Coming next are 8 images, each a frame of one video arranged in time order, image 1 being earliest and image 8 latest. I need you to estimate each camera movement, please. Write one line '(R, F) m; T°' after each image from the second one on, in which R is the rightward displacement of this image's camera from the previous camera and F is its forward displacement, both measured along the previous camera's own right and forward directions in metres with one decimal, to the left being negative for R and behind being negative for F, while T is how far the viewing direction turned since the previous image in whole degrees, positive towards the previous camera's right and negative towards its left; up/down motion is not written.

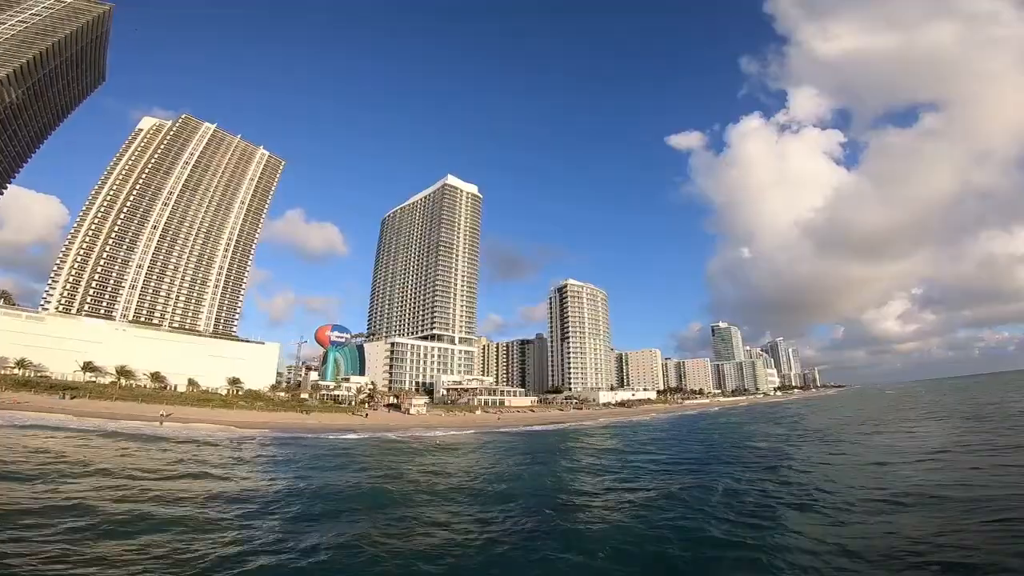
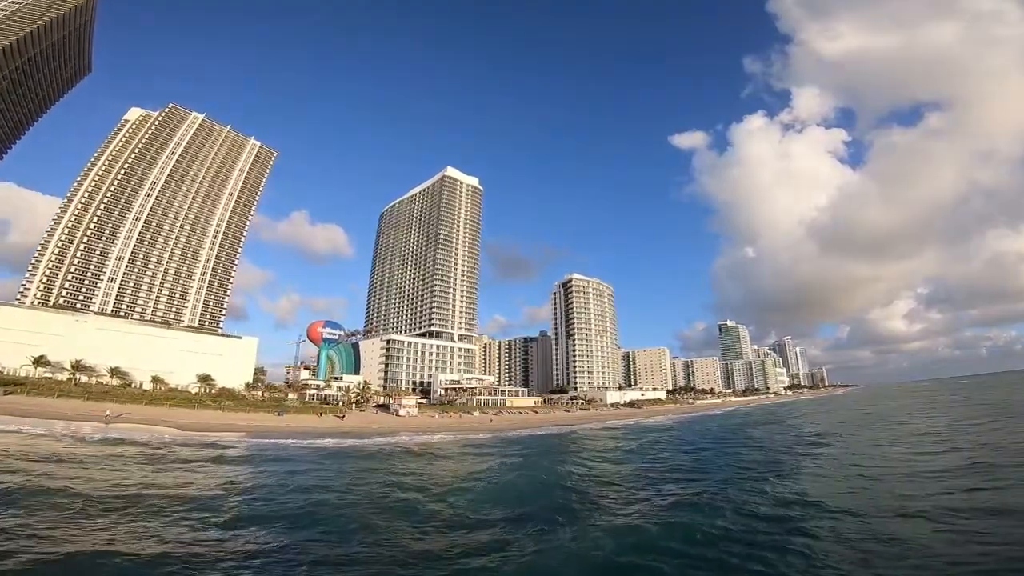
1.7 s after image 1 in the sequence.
(+0.4, +7.1) m; 0°
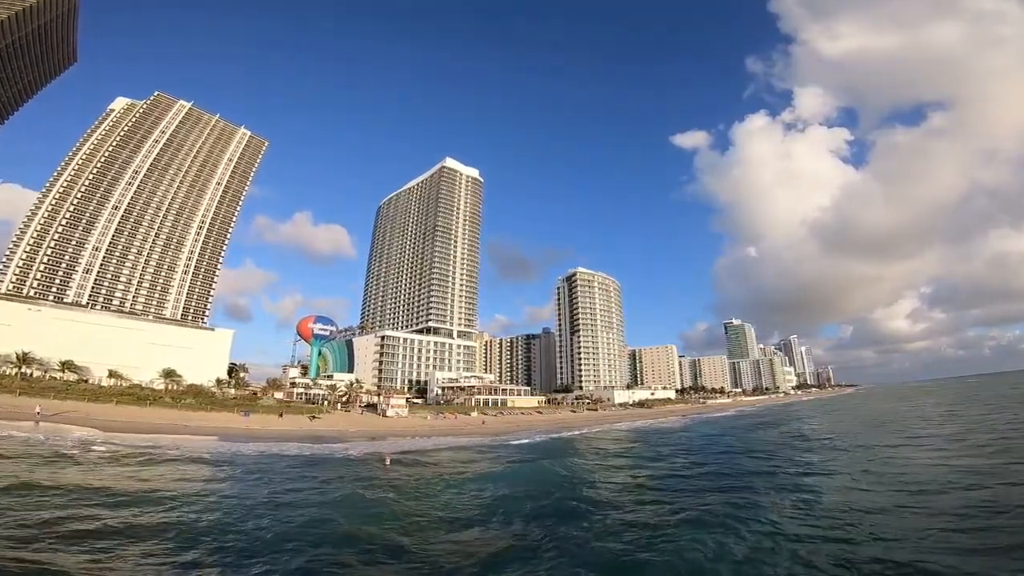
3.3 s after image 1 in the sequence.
(0.0, +6.8) m; 0°
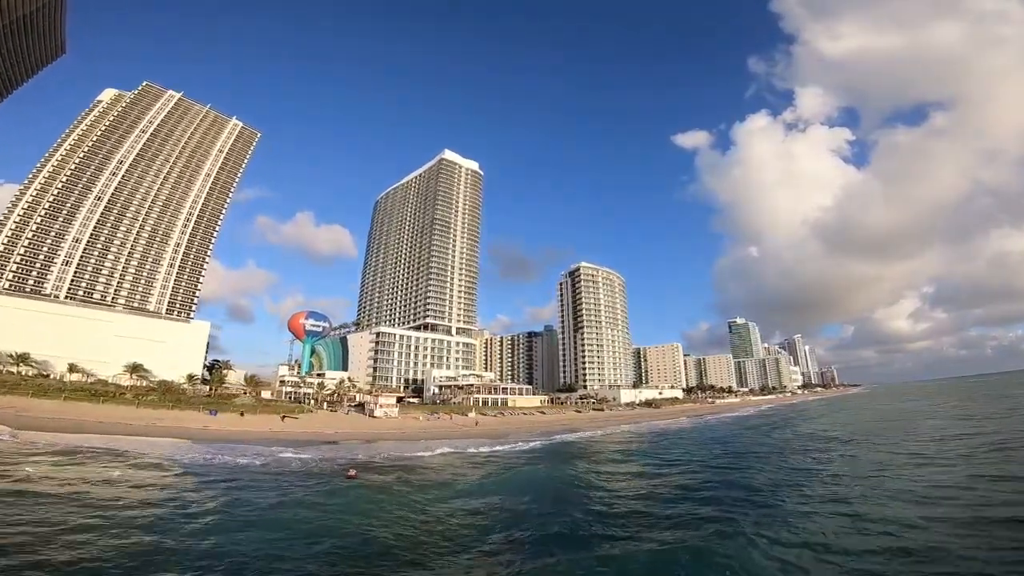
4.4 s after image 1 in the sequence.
(0.0, +5.2) m; 0°
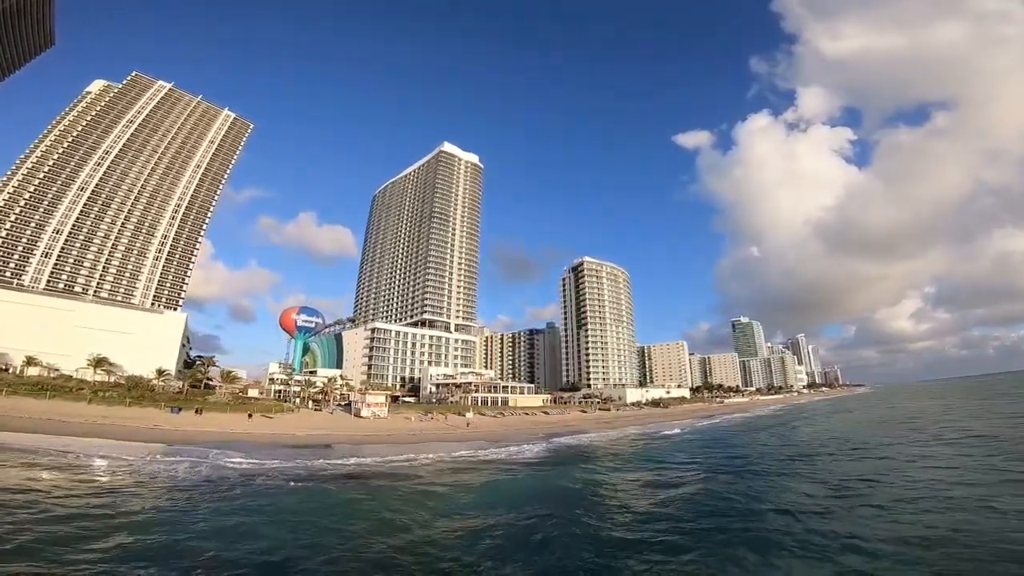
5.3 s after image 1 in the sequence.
(0.0, +4.6) m; 0°
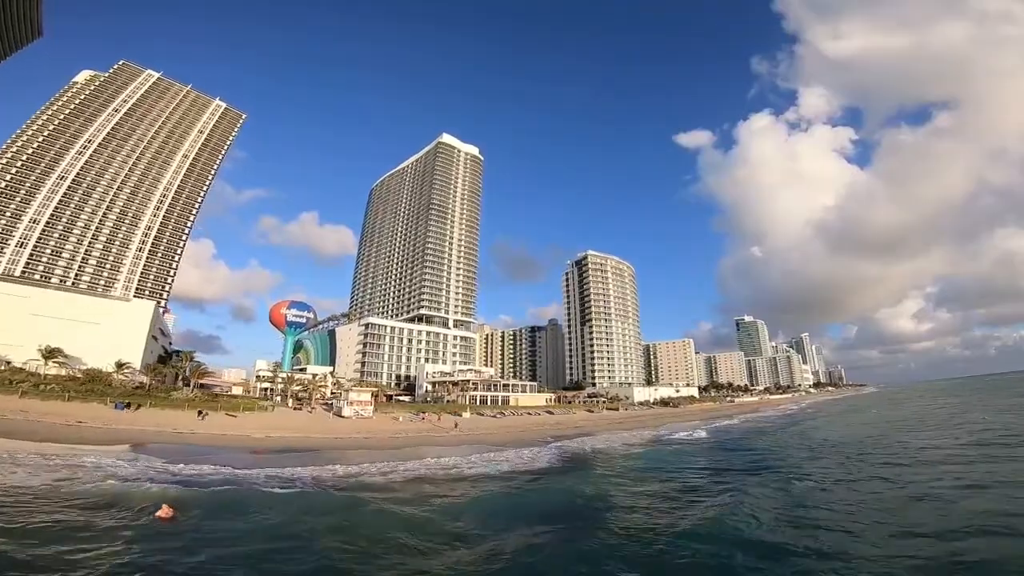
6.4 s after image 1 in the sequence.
(0.0, +5.2) m; 0°
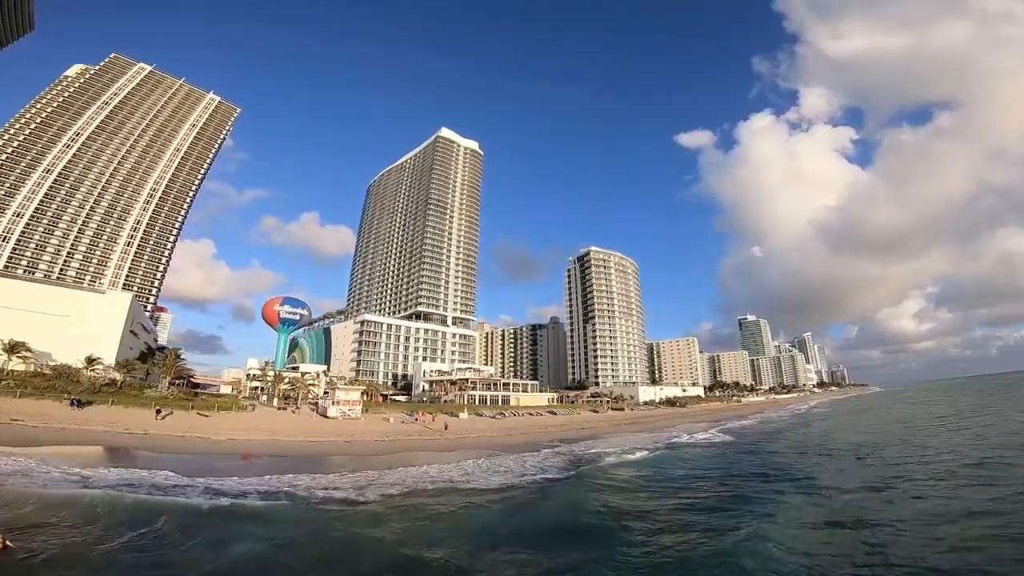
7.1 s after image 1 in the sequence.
(0.0, +3.3) m; 0°
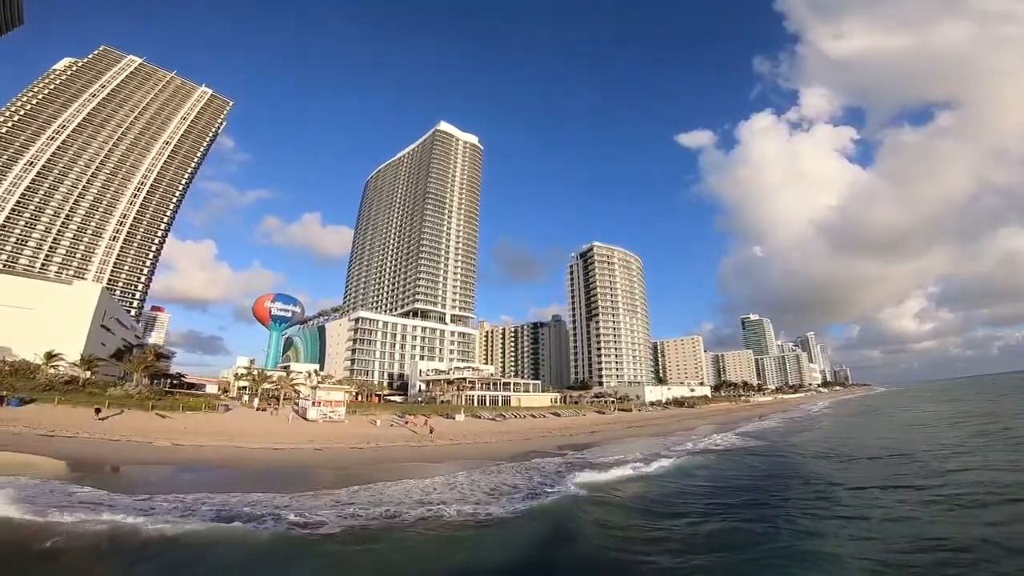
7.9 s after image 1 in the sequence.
(0.0, +3.8) m; 0°
